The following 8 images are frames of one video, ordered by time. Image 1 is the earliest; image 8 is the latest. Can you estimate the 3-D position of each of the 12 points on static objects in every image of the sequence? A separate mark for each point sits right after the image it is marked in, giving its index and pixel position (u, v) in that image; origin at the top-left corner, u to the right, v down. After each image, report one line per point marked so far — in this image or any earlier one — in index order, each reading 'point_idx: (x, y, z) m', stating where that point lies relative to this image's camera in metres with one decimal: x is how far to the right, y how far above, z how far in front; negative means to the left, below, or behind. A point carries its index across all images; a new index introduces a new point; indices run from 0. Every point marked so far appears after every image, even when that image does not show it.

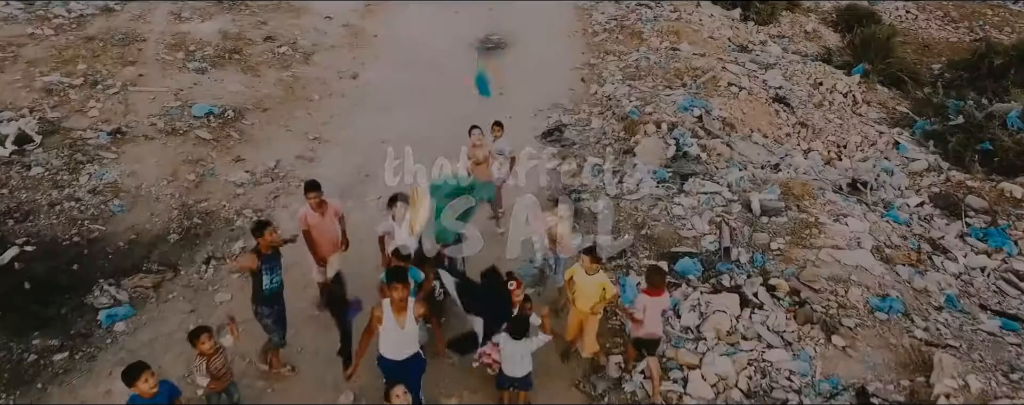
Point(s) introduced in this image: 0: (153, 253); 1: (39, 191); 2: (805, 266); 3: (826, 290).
0: (-2.0, -0.3, +5.4) m
1: (-2.9, +0.1, +5.9) m
2: (+1.7, -0.4, +5.4) m
3: (+1.7, -0.5, +5.2) m
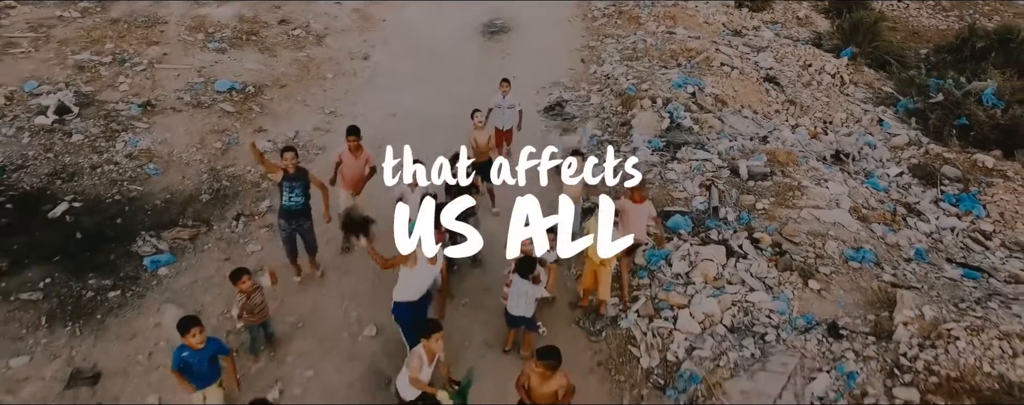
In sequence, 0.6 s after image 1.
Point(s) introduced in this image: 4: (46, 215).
0: (-2.0, 0.0, +5.9) m
1: (-2.9, +0.3, +6.4) m
2: (+1.7, -0.1, +5.9) m
3: (+1.7, -0.2, +5.6) m
4: (-2.7, -0.1, +5.5) m
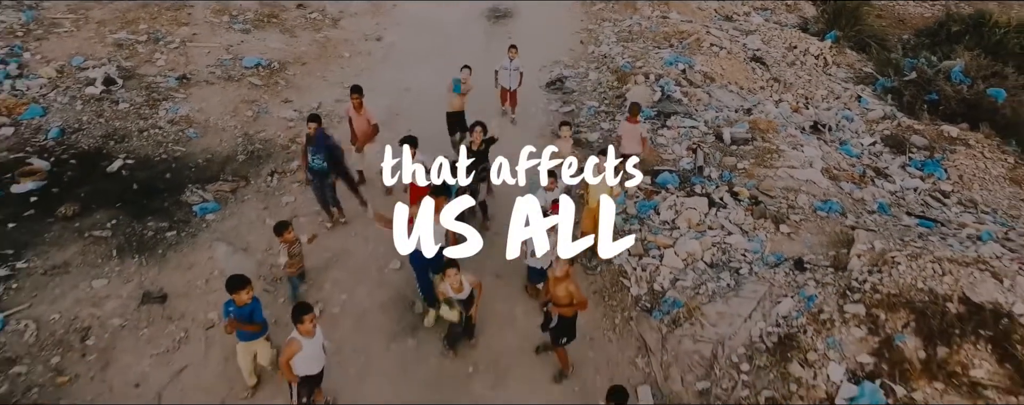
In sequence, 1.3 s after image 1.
0: (-2.0, +0.3, +6.6) m
1: (-2.8, +0.6, +7.1) m
2: (+1.8, +0.2, +6.6) m
3: (+1.8, 0.0, +6.3) m
4: (-2.7, +0.2, +6.2) m
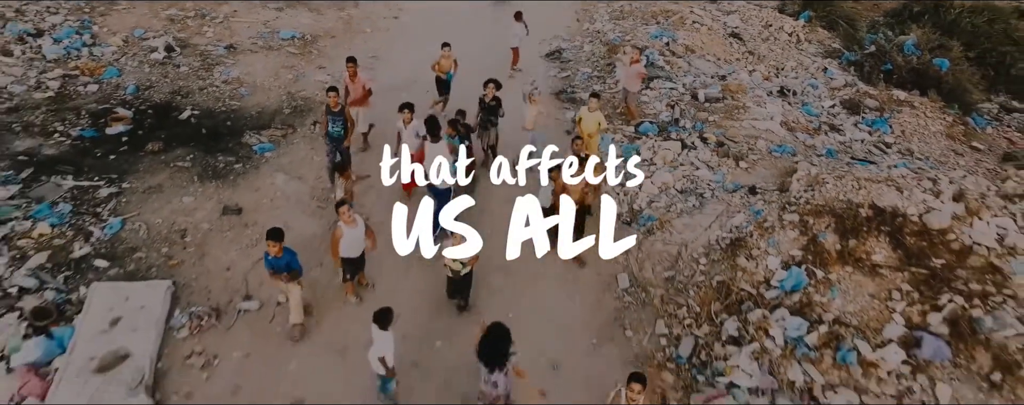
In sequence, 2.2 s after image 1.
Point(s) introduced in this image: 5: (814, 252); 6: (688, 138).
0: (-1.9, +0.7, +7.8) m
1: (-2.8, +1.1, +8.3) m
2: (+1.8, +0.6, +7.9) m
3: (+1.8, +0.5, +7.6) m
4: (-2.6, +0.7, +7.4) m
5: (+1.7, -0.3, +5.5) m
6: (+1.4, +0.5, +7.6) m
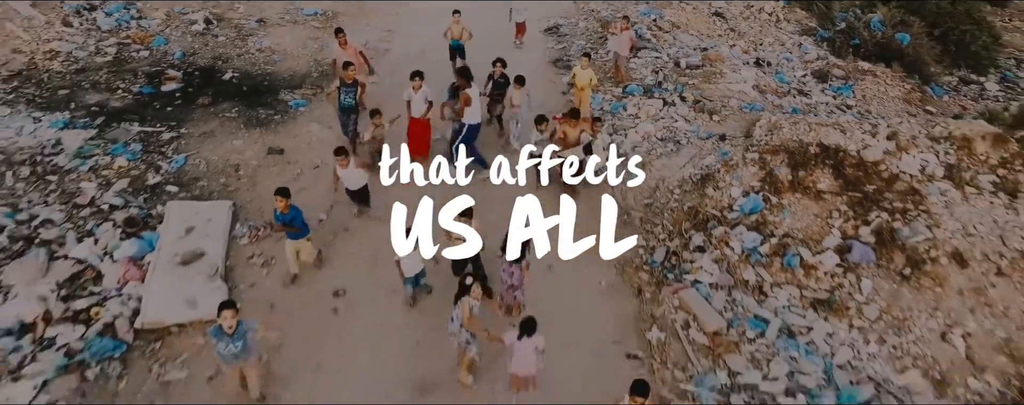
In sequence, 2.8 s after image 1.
0: (-1.9, +1.1, +8.9) m
1: (-2.8, +1.5, +9.3) m
2: (+1.8, +1.0, +8.9) m
3: (+1.9, +0.9, +8.6) m
4: (-2.6, +1.1, +8.5) m
5: (+1.8, +0.1, +6.5) m
6: (+1.4, +1.0, +8.6) m
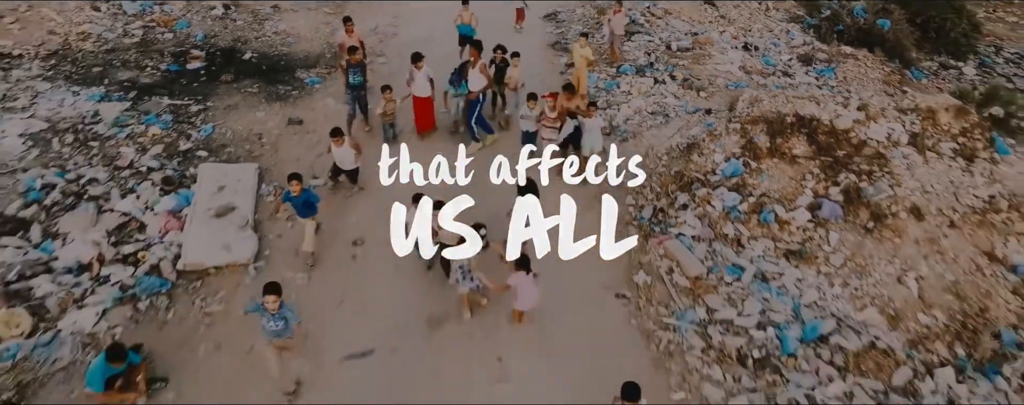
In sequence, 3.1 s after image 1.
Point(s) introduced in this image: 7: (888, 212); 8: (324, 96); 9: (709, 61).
0: (-1.9, +1.4, +9.5) m
1: (-2.8, +1.8, +9.9) m
2: (+1.8, +1.3, +9.5) m
3: (+1.9, +1.2, +9.2) m
4: (-2.6, +1.4, +9.1) m
5: (+1.8, +0.4, +7.1) m
6: (+1.4, +1.2, +9.2) m
7: (+2.5, -0.1, +6.3) m
8: (-1.7, +0.9, +8.4) m
9: (+2.0, +1.5, +9.9) m
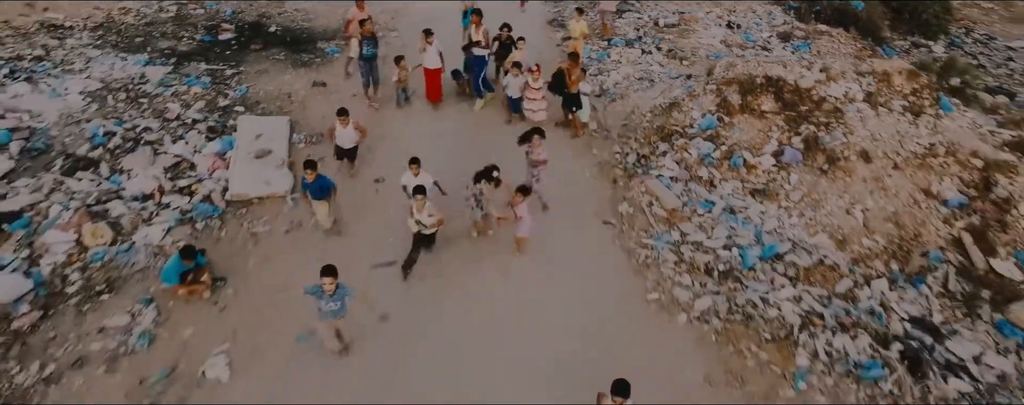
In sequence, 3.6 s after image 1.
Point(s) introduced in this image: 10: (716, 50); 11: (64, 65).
0: (-1.9, +1.8, +10.4) m
1: (-2.8, +2.2, +10.8) m
2: (+1.8, +1.7, +10.4) m
3: (+1.9, +1.6, +10.1) m
4: (-2.6, +1.8, +10.0) m
5: (+1.8, +0.8, +8.1) m
6: (+1.4, +1.6, +10.1) m
7: (+2.5, +0.3, +7.2) m
8: (-1.6, +1.3, +9.3) m
9: (+2.0, +1.9, +10.8) m
10: (+2.2, +1.6, +10.2) m
11: (-3.9, +1.2, +8.3) m
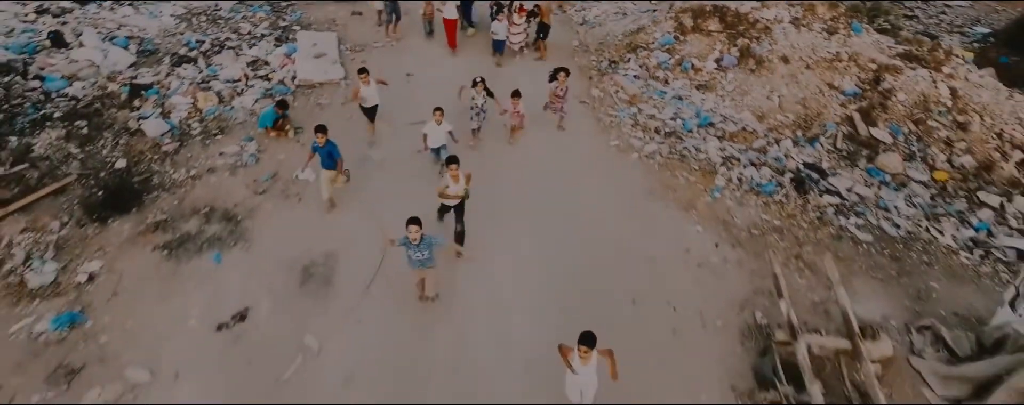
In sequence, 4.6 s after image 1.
0: (-1.9, +2.9, +12.5) m
1: (-2.8, +3.3, +12.9) m
2: (+1.8, +2.8, +12.5) m
3: (+1.9, +2.7, +12.2) m
4: (-2.6, +2.8, +12.1) m
5: (+1.8, +1.9, +10.2) m
6: (+1.4, +2.7, +12.2) m
7: (+2.5, +1.4, +9.3) m
8: (-1.6, +2.4, +11.4) m
9: (+2.0, +2.9, +12.9) m
10: (+2.2, +2.7, +12.2) m
11: (-3.9, +2.2, +10.4) m
